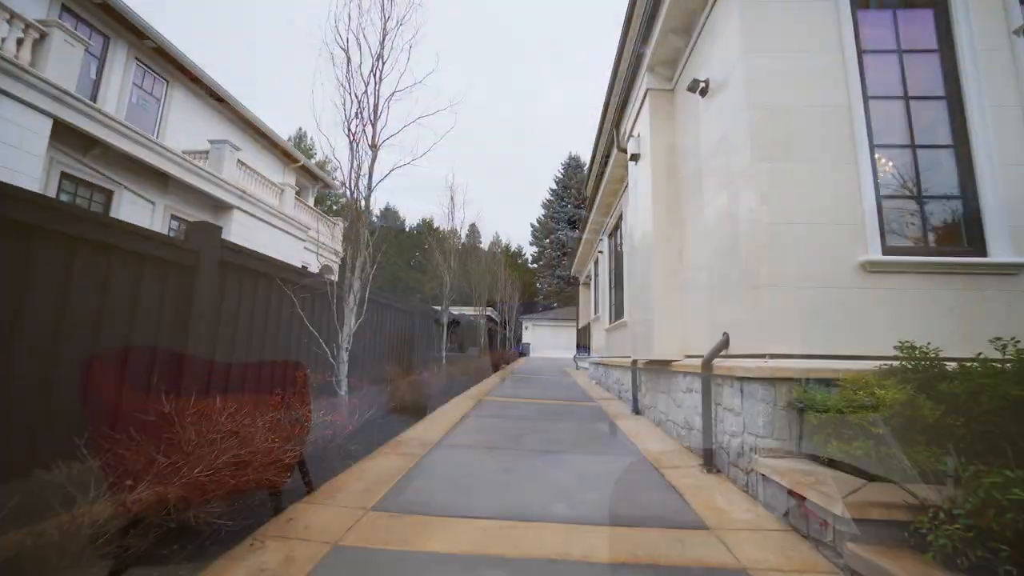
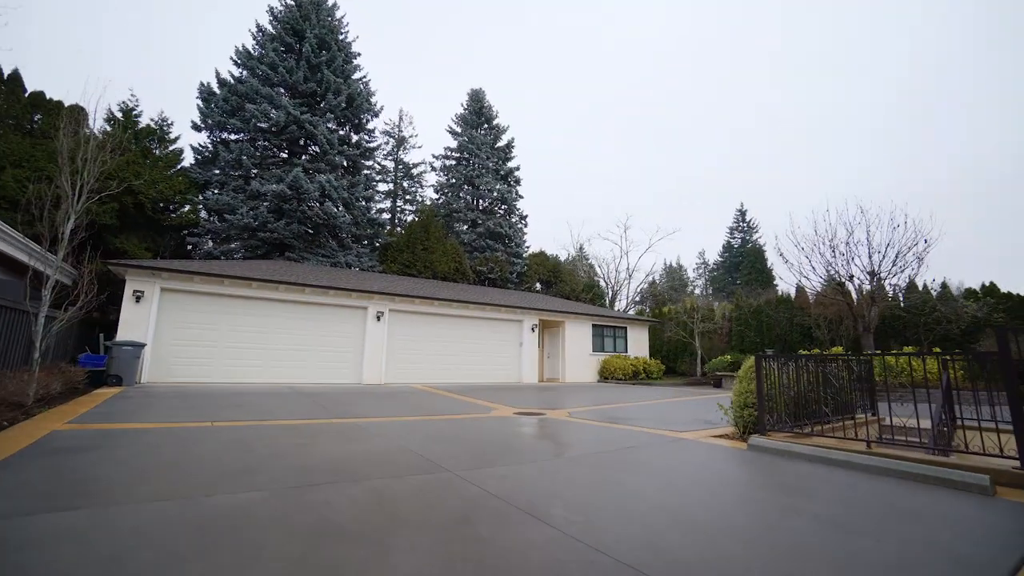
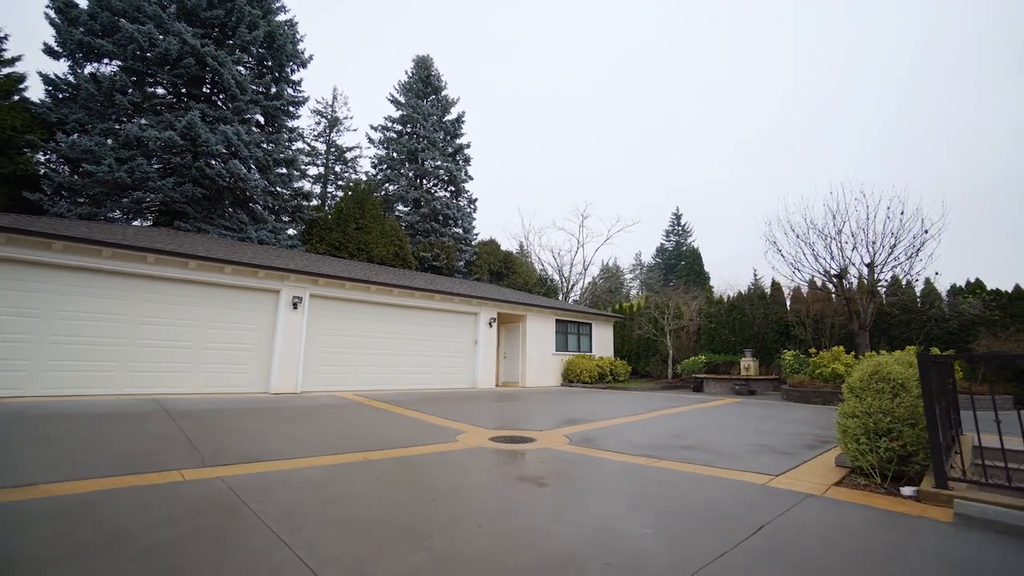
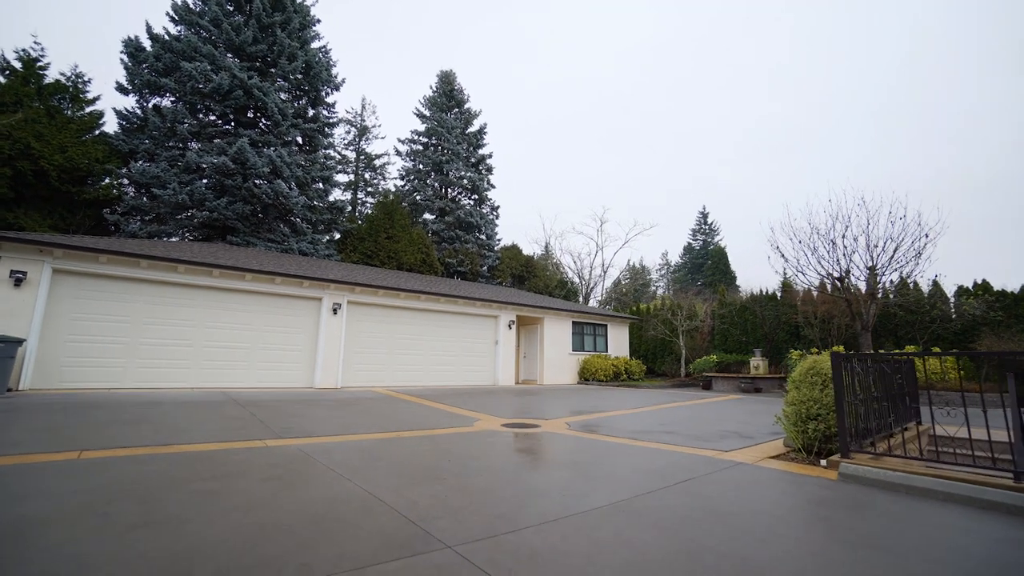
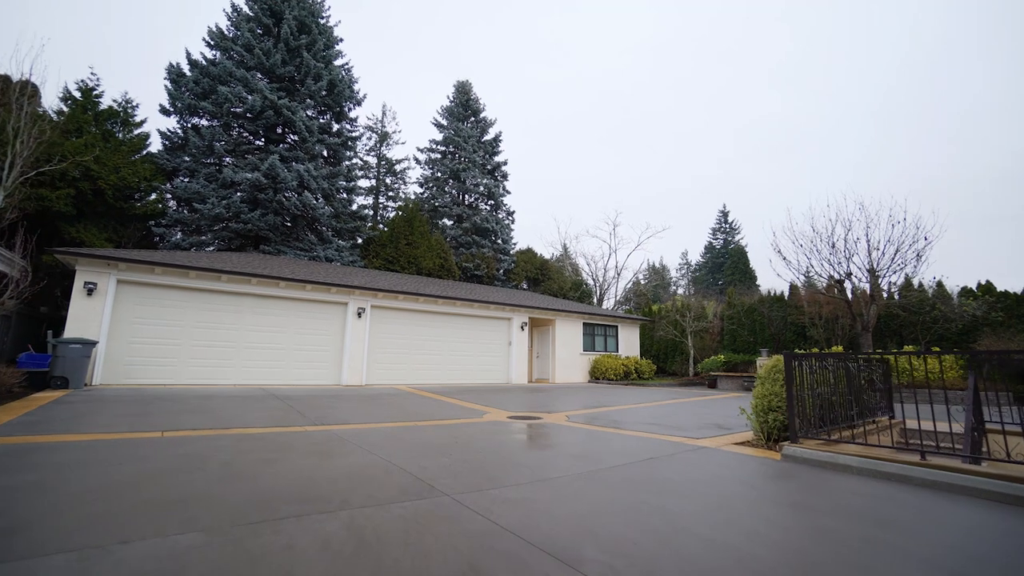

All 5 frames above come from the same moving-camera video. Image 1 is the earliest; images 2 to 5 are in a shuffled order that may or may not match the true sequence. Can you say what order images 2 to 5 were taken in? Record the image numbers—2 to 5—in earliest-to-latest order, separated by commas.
2, 5, 4, 3
